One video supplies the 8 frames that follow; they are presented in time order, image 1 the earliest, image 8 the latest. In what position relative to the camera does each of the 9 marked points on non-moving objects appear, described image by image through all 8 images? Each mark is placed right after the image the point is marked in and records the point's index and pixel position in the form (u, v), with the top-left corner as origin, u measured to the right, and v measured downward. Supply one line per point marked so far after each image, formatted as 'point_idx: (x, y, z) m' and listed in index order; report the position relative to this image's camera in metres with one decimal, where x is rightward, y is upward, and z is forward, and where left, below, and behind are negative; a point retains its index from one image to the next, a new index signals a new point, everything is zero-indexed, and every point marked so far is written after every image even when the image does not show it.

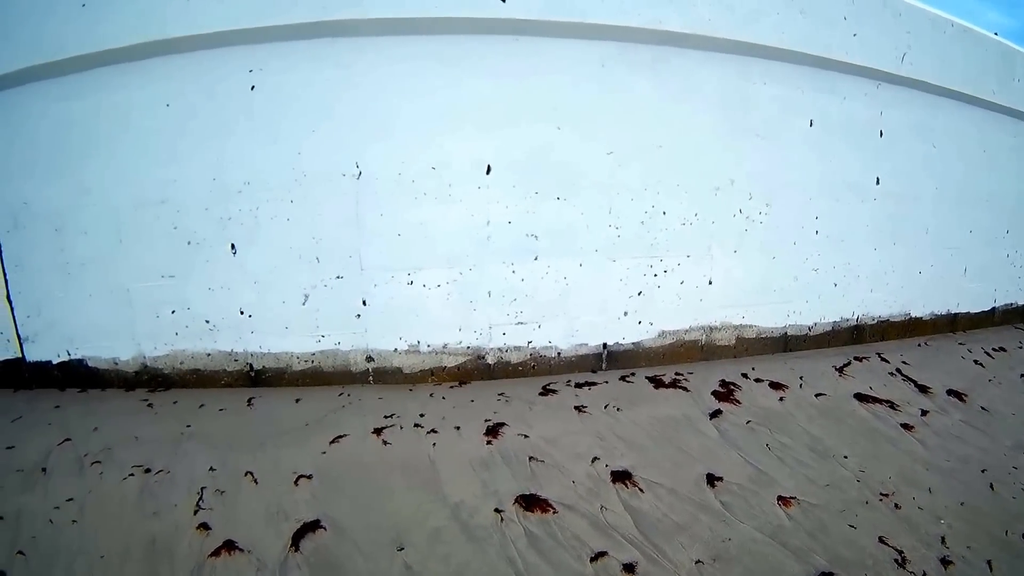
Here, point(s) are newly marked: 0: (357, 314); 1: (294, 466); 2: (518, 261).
0: (-0.5, -0.1, +2.1) m
1: (-0.6, -0.5, +2.0) m
2: (0.0, +0.1, +2.1) m
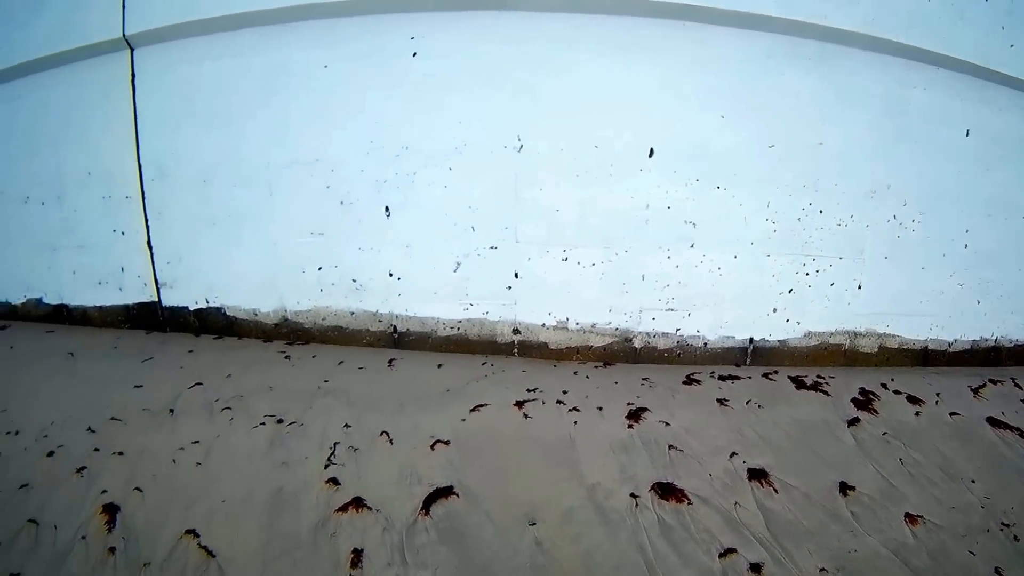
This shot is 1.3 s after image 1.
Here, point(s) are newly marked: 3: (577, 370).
0: (0.0, 0.0, +2.1) m
1: (-0.2, -0.4, +2.0) m
2: (+0.5, +0.1, +2.1) m
3: (+0.2, -0.2, +2.1) m
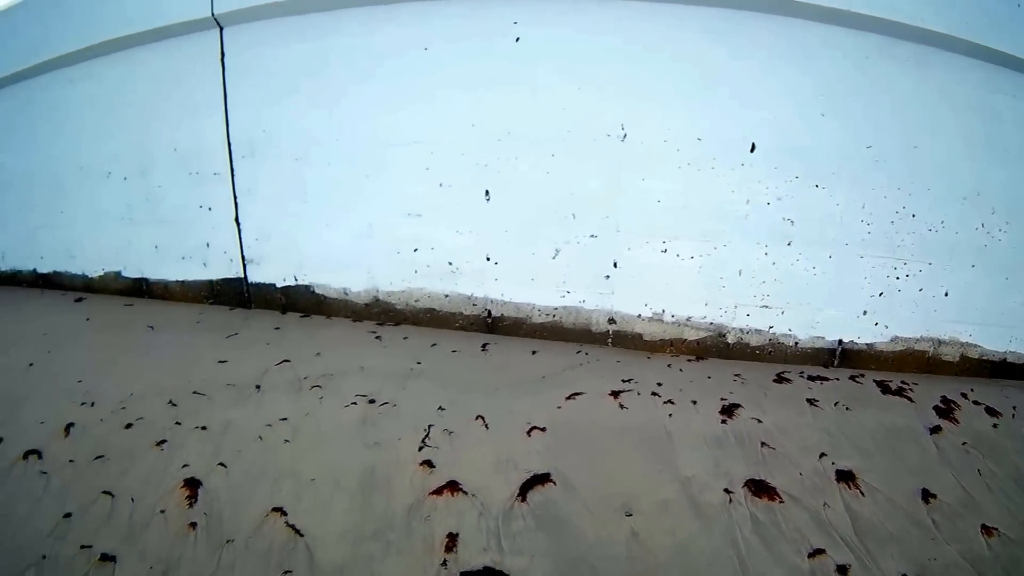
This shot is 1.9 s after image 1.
0: (+0.3, 0.0, +2.1) m
1: (0.0, -0.4, +2.0) m
2: (+0.8, +0.1, +2.1) m
3: (+0.5, -0.2, +2.1) m
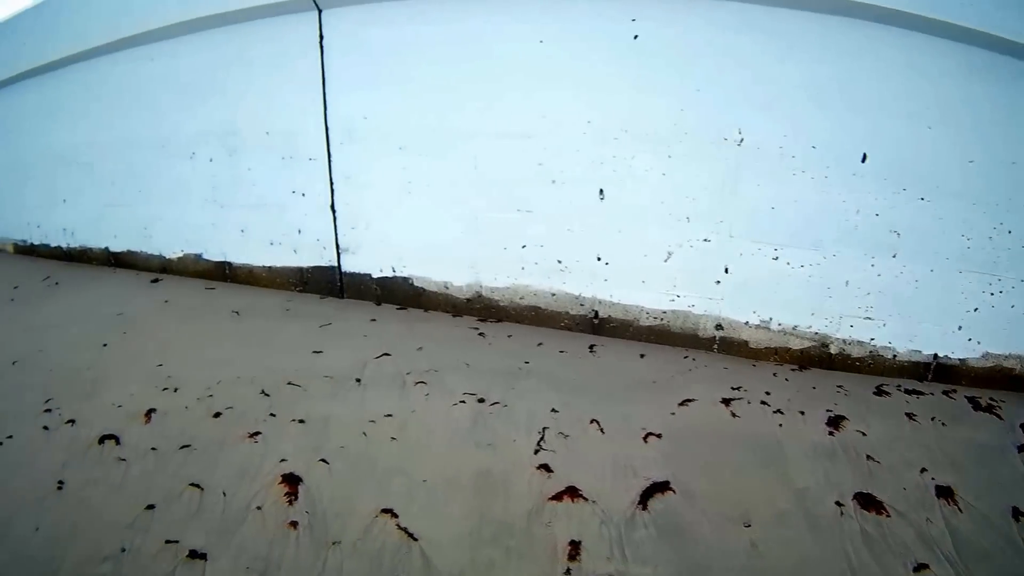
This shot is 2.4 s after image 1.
0: (+0.6, 0.0, +2.1) m
1: (+0.4, -0.4, +1.9) m
2: (+1.1, +0.1, +2.1) m
3: (+0.8, -0.3, +2.1) m
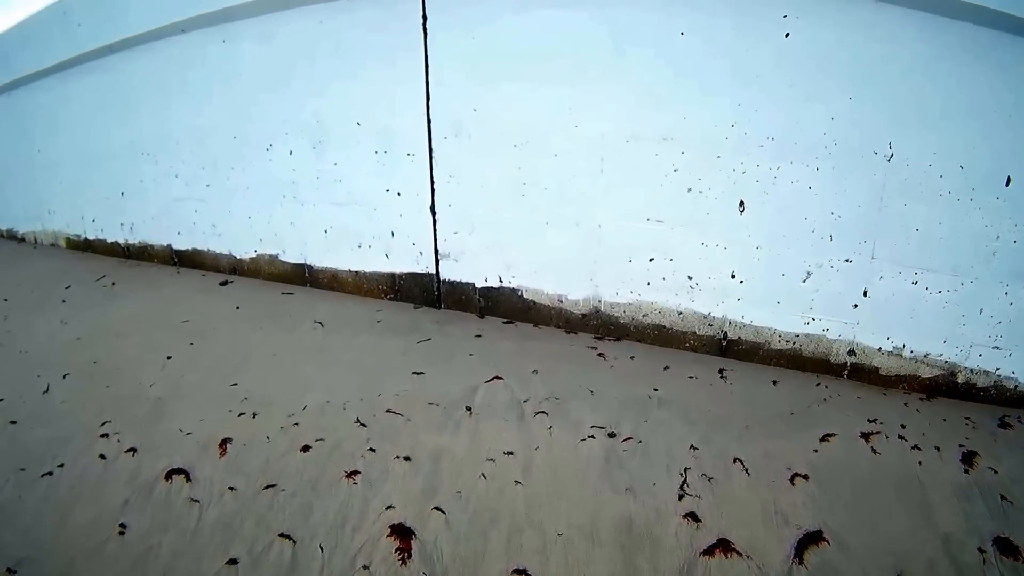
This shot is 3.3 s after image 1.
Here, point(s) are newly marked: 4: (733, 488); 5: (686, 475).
0: (+0.9, 0.0, +1.9) m
1: (+0.7, -0.4, +1.7) m
2: (+1.4, 0.0, +2.0) m
3: (+1.1, -0.3, +1.9) m
4: (+0.5, -0.5, +1.6) m
5: (+0.4, -0.4, +1.6) m
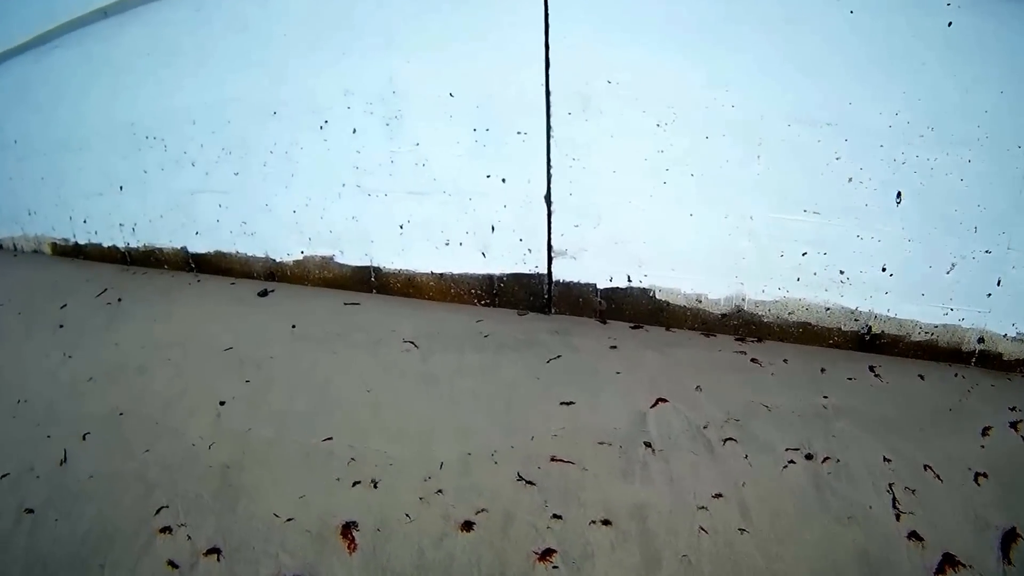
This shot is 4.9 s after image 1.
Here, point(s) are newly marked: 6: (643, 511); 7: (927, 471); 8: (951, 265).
0: (+1.2, 0.0, +1.8) m
1: (+1.0, -0.4, +1.6) m
2: (+1.7, +0.1, +2.0) m
3: (+1.4, -0.3, +1.9) m
4: (+0.9, -0.5, +1.5) m
5: (+0.8, -0.4, +1.4) m
6: (+0.3, -0.4, +1.3) m
7: (+0.9, -0.4, +1.5) m
8: (+1.1, +0.1, +1.7) m
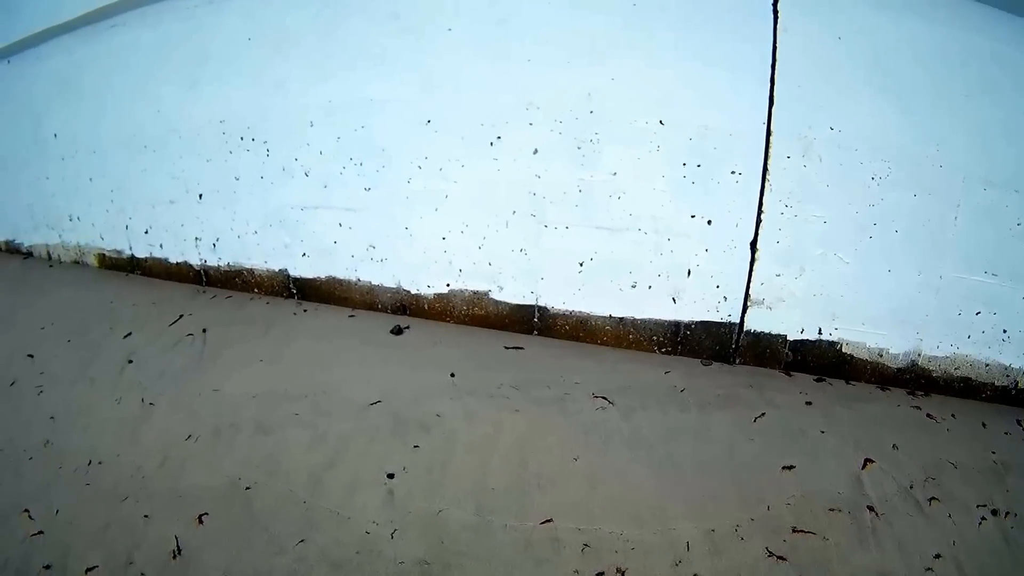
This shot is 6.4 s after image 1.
0: (+1.5, -0.1, +1.8) m
1: (+1.4, -0.5, +1.6) m
2: (+1.9, -0.1, +2.1) m
3: (+1.7, -0.4, +2.0) m
4: (+1.3, -0.6, +1.5) m
5: (+1.2, -0.6, +1.4) m
6: (+0.7, -0.5, +1.2) m
7: (+1.3, -0.5, +1.5) m
8: (+1.4, -0.1, +1.8) m
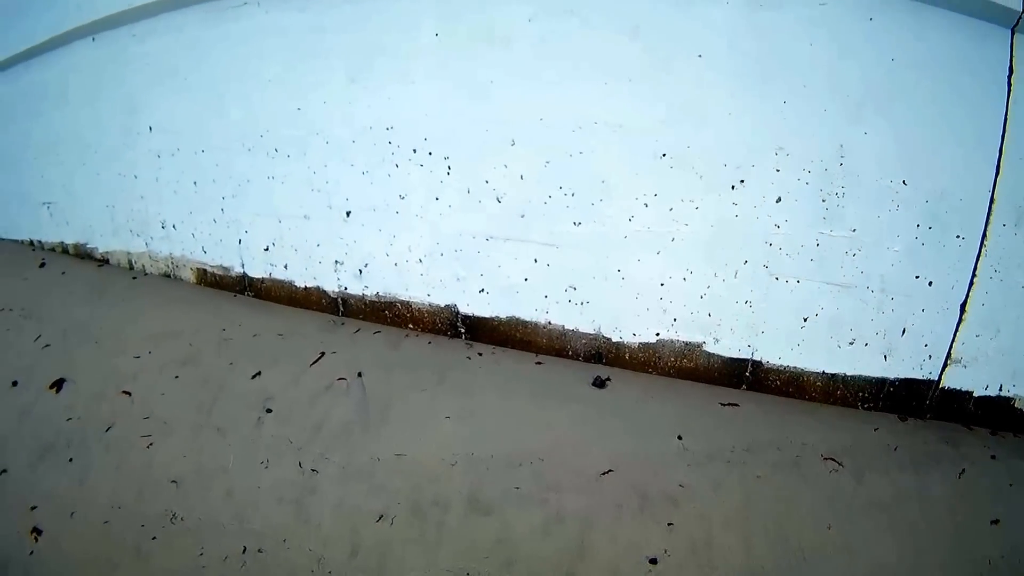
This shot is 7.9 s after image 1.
0: (+1.8, -0.3, +2.0) m
1: (+1.7, -0.7, +1.8) m
2: (+2.2, -0.2, +2.3) m
3: (+1.9, -0.5, +2.2) m
4: (+1.6, -0.7, +1.6) m
5: (+1.5, -0.7, +1.6) m
6: (+1.1, -0.7, +1.2) m
7: (+1.6, -0.7, +1.7) m
8: (+1.7, -0.2, +1.9) m
